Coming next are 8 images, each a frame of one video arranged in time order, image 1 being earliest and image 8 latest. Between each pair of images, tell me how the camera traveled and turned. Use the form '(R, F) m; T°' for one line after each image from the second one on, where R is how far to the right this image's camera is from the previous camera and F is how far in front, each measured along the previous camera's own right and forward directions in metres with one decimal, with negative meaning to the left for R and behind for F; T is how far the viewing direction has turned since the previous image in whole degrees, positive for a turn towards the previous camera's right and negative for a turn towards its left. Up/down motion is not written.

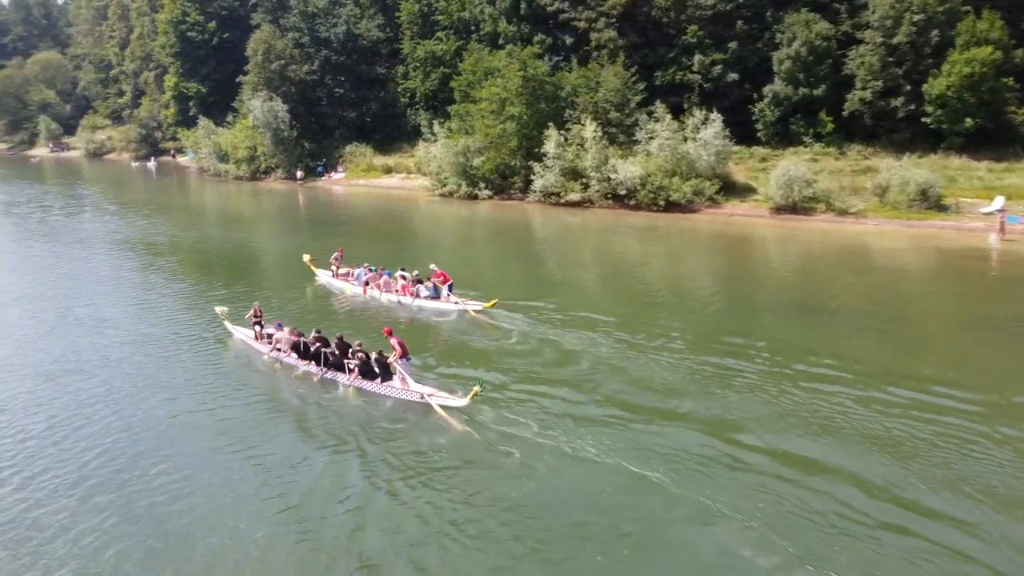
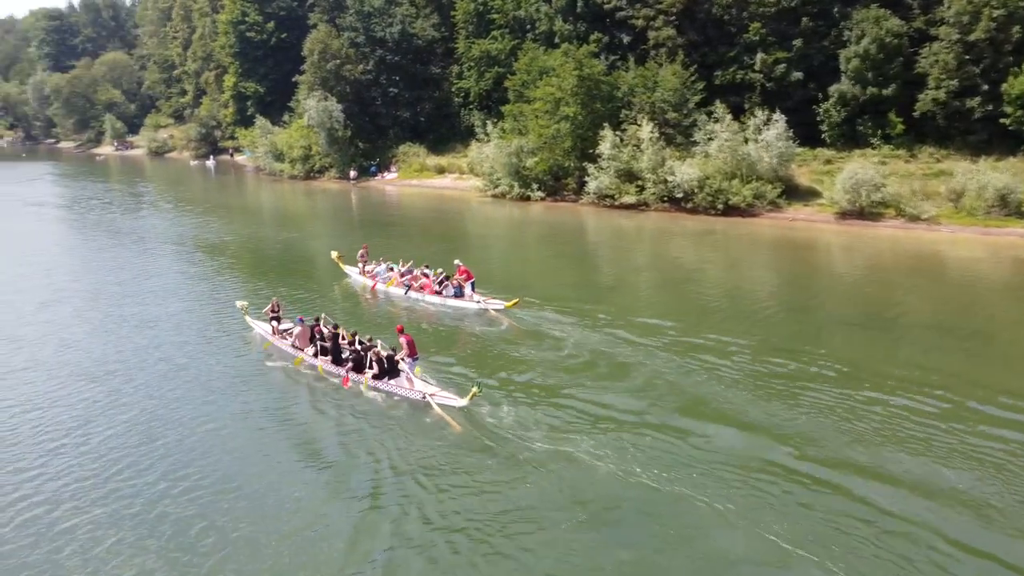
(+0.1, +0.8) m; -4°
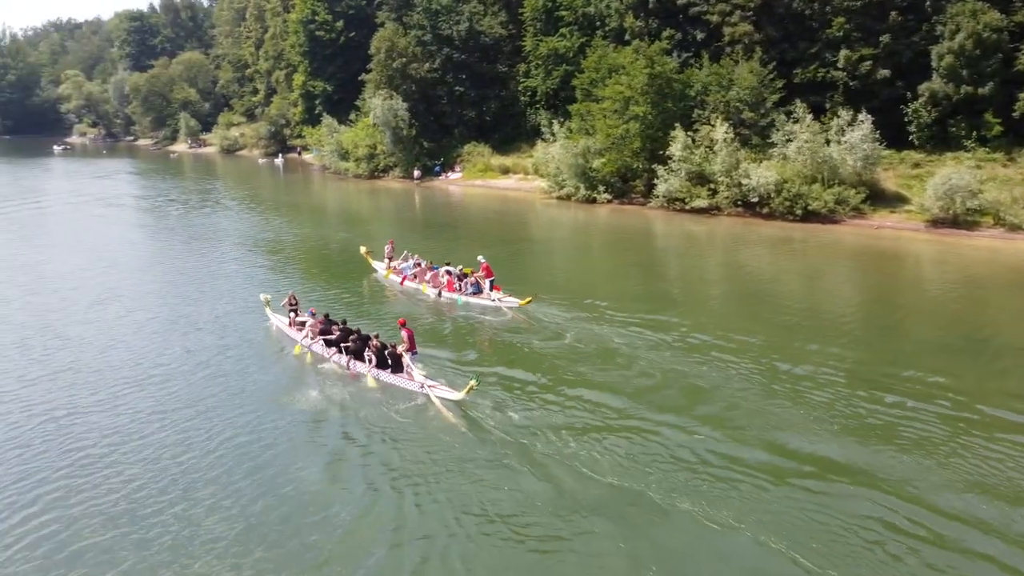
(0.0, +1.2) m; -5°
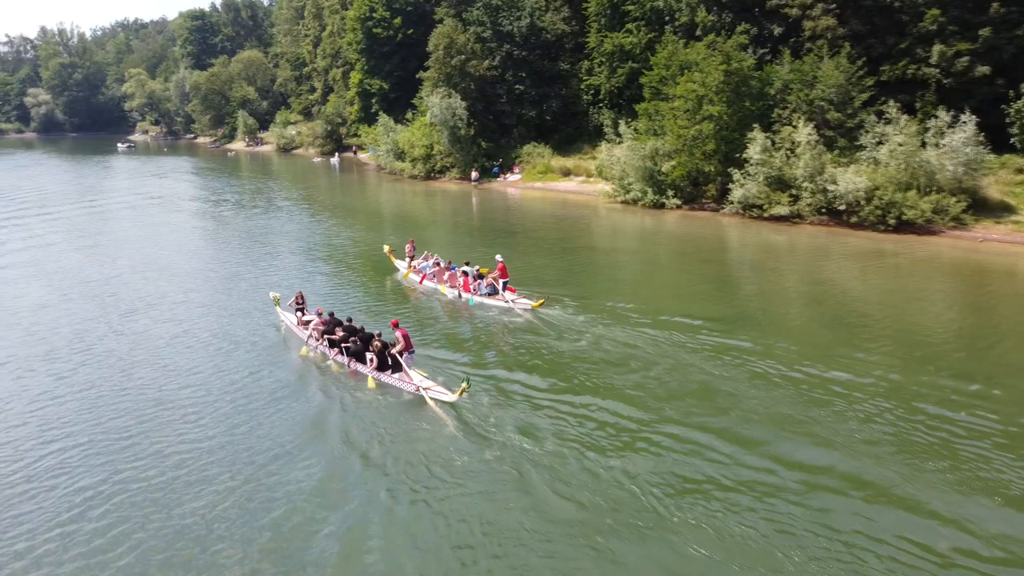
(-0.5, +2.1) m; -4°
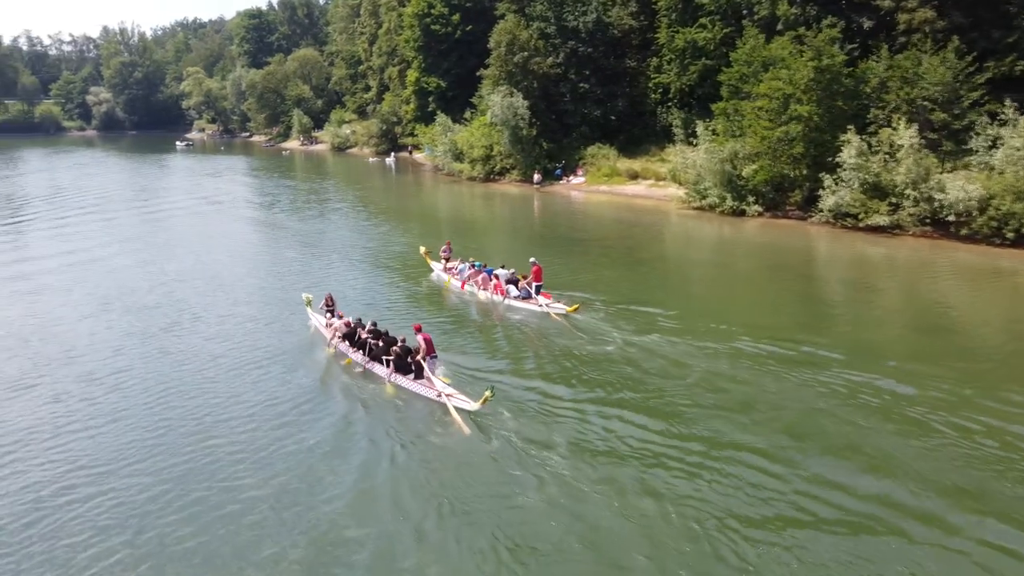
(-0.9, +2.3) m; -3°
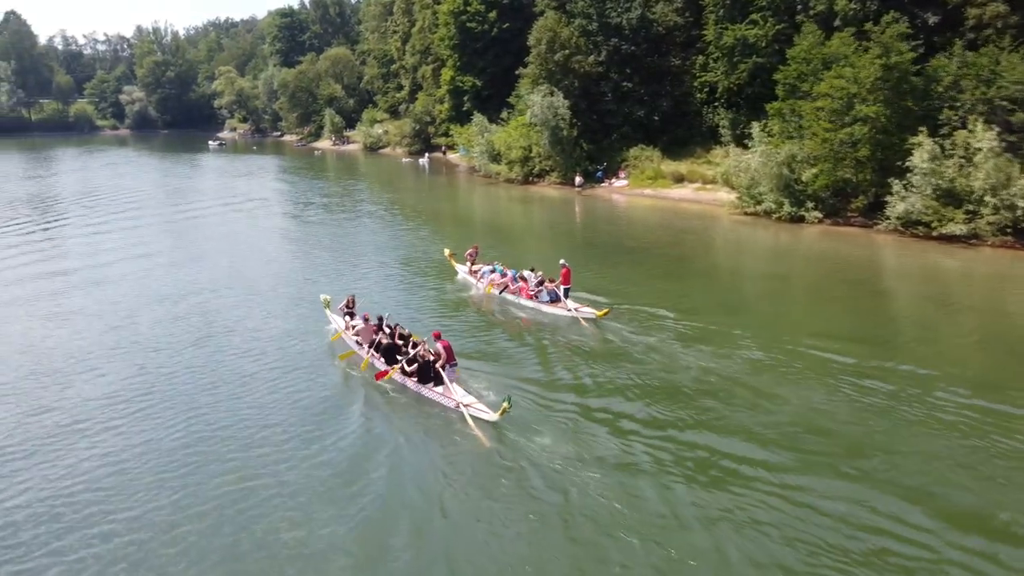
(-0.8, +1.7) m; -2°
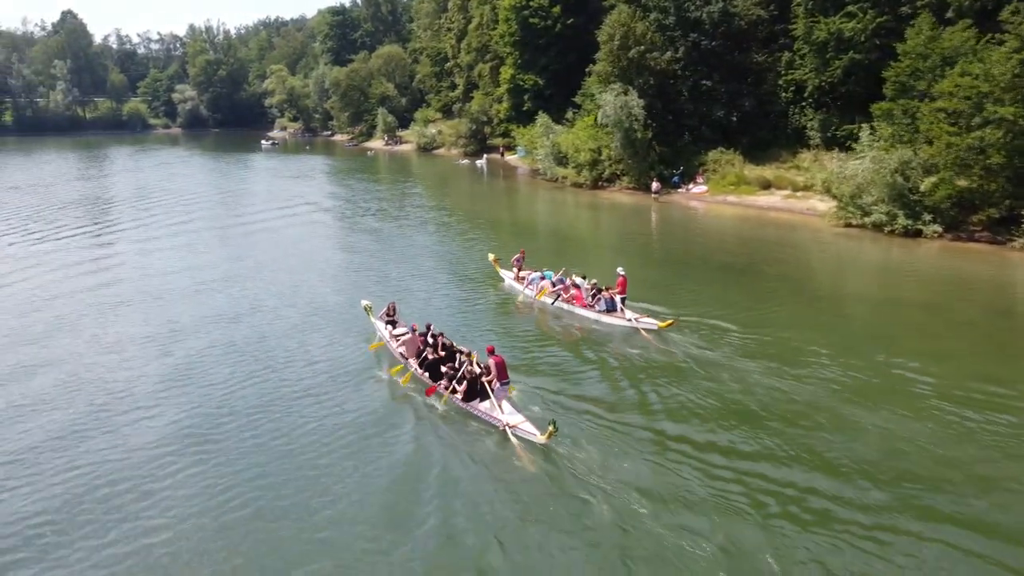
(-1.5, +3.0) m; -3°
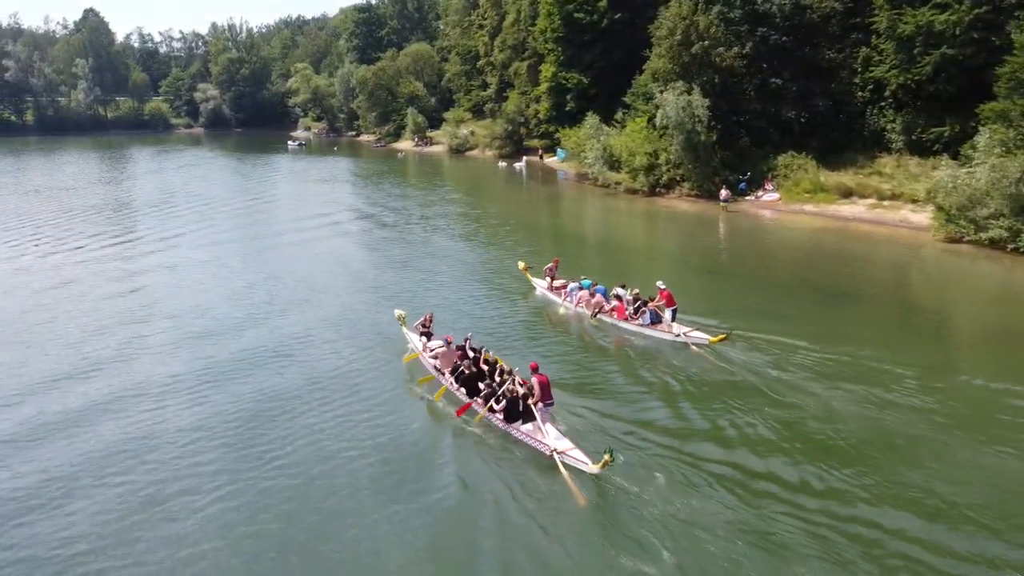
(-1.8, +3.5) m; -1°
